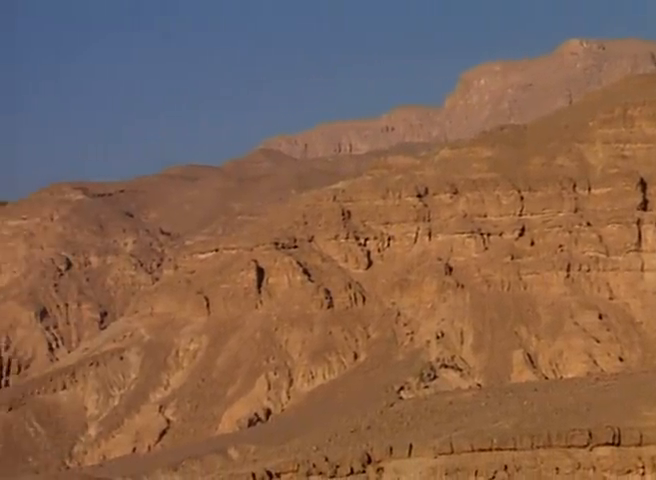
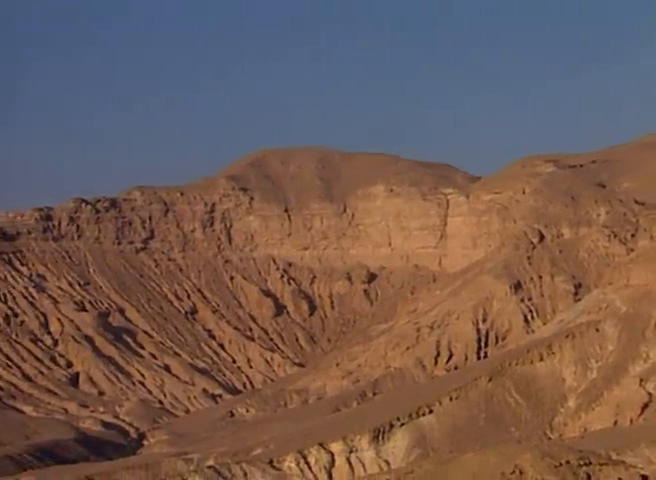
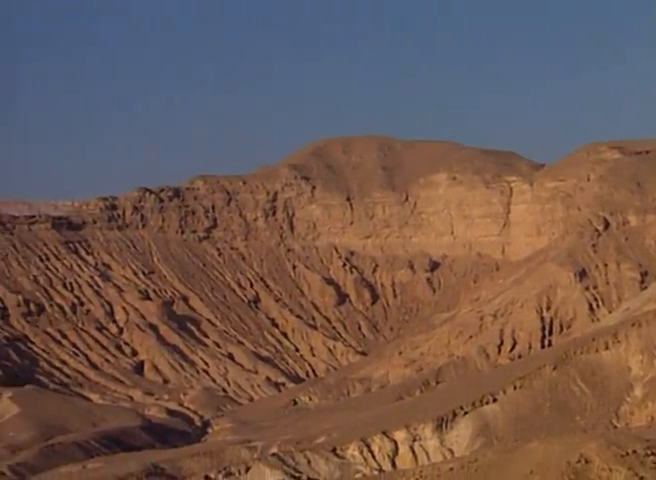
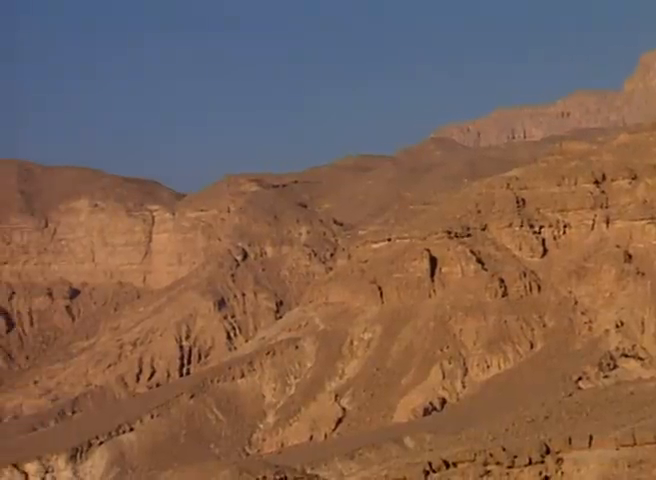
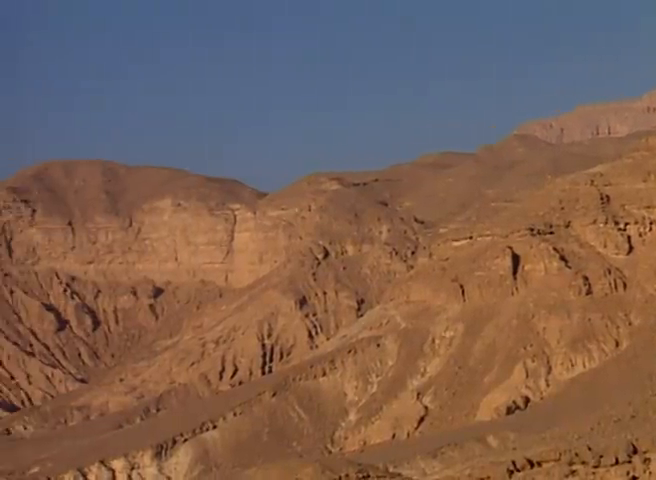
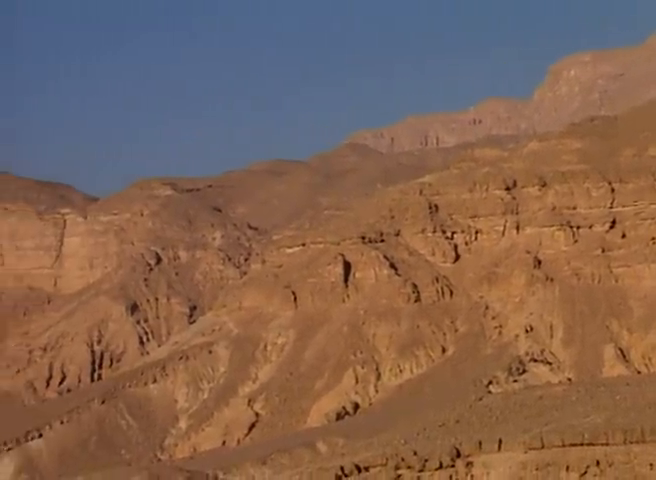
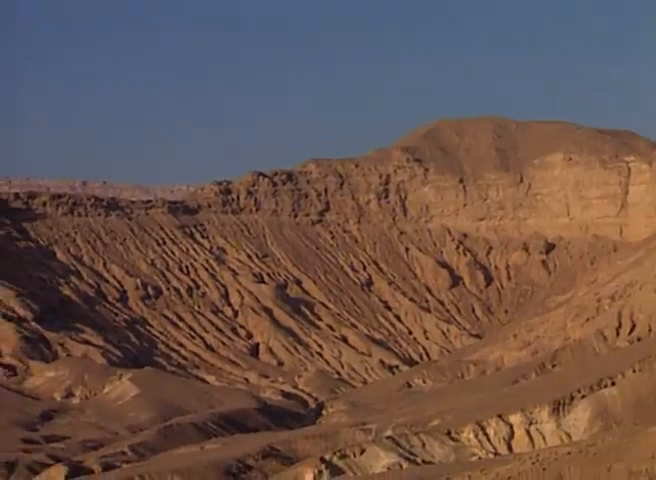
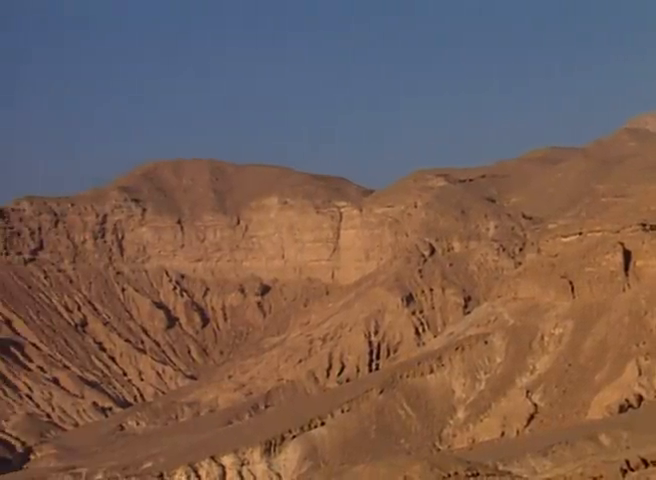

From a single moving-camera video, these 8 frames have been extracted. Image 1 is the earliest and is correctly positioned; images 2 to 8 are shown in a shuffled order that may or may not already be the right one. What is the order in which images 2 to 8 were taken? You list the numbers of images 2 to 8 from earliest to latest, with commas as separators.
6, 4, 5, 8, 2, 3, 7
